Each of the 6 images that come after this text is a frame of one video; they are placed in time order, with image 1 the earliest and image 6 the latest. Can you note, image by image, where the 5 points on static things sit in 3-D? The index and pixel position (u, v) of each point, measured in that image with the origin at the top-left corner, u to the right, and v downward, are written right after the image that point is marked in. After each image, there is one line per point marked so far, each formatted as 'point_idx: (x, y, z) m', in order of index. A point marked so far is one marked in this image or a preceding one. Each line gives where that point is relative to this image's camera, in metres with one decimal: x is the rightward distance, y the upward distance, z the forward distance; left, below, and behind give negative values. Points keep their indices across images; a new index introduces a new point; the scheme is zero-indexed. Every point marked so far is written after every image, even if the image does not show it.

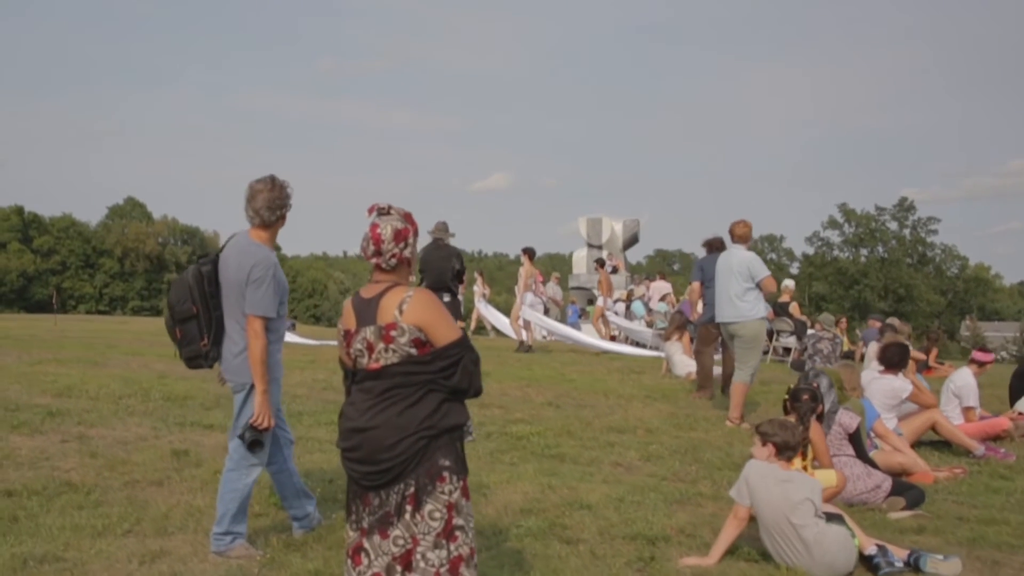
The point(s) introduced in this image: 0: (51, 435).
0: (-3.7, -1.2, +9.2) m
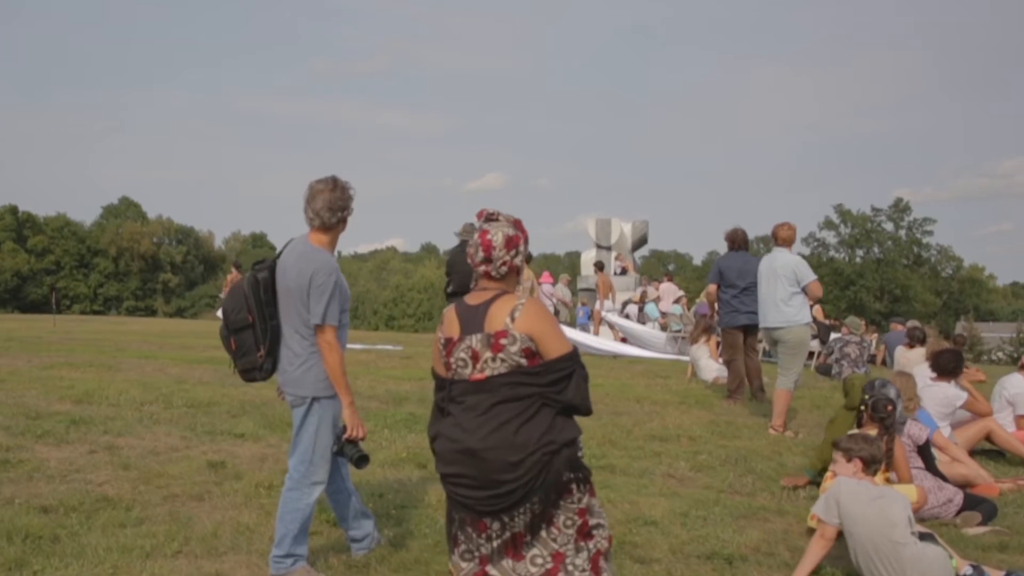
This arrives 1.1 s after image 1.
0: (-3.4, -1.2, +8.8) m
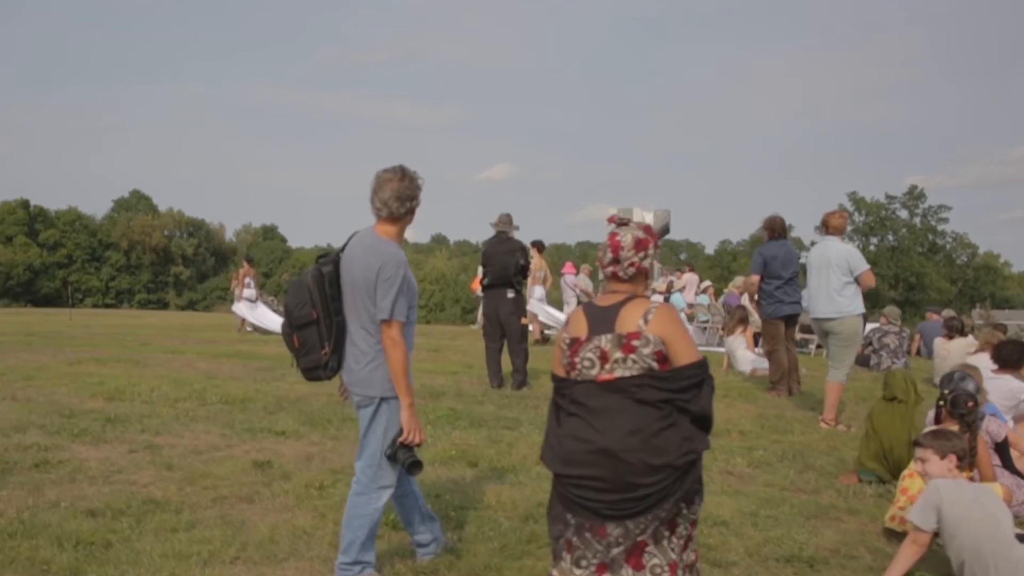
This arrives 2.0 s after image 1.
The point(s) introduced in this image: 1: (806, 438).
0: (-3.0, -1.2, +8.6) m
1: (+2.4, -1.2, +9.3) m
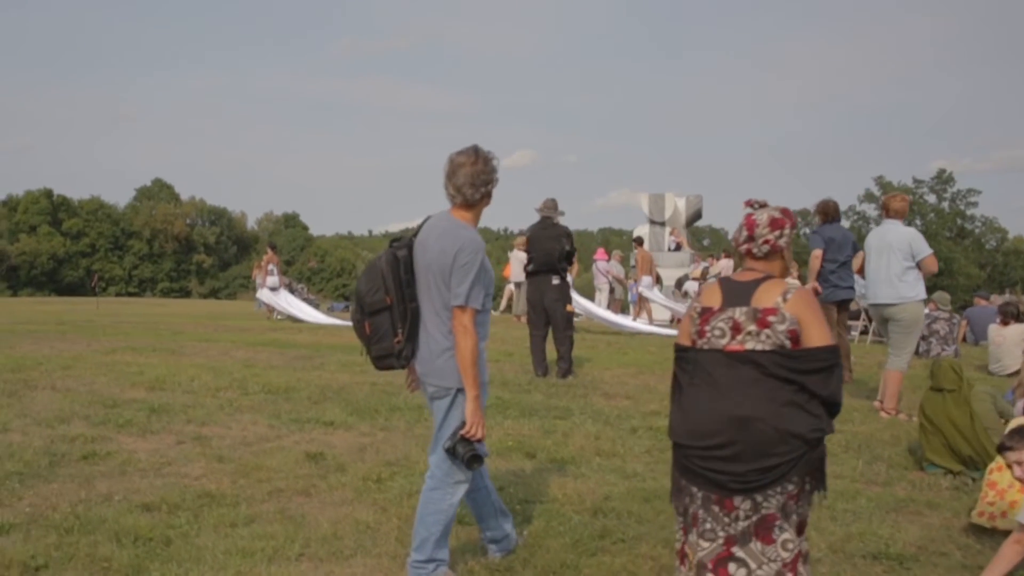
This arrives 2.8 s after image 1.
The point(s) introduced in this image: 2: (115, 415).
0: (-2.6, -1.1, +8.4) m
1: (+2.8, -1.1, +9.0) m
2: (-3.2, -1.0, +9.3) m
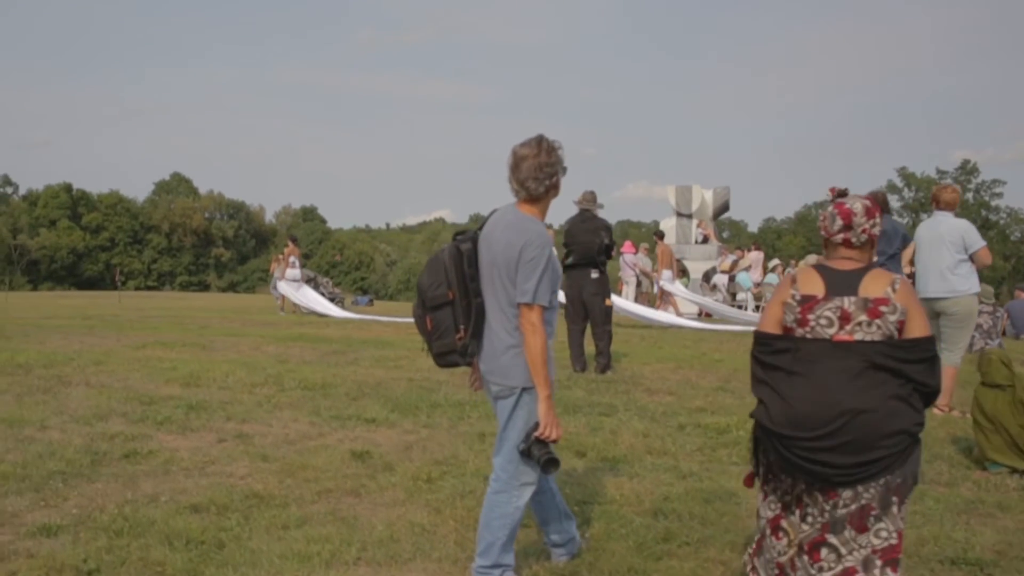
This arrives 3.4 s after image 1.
0: (-2.2, -1.1, +8.3) m
1: (+3.2, -1.1, +8.8) m
2: (-2.9, -1.0, +9.1) m
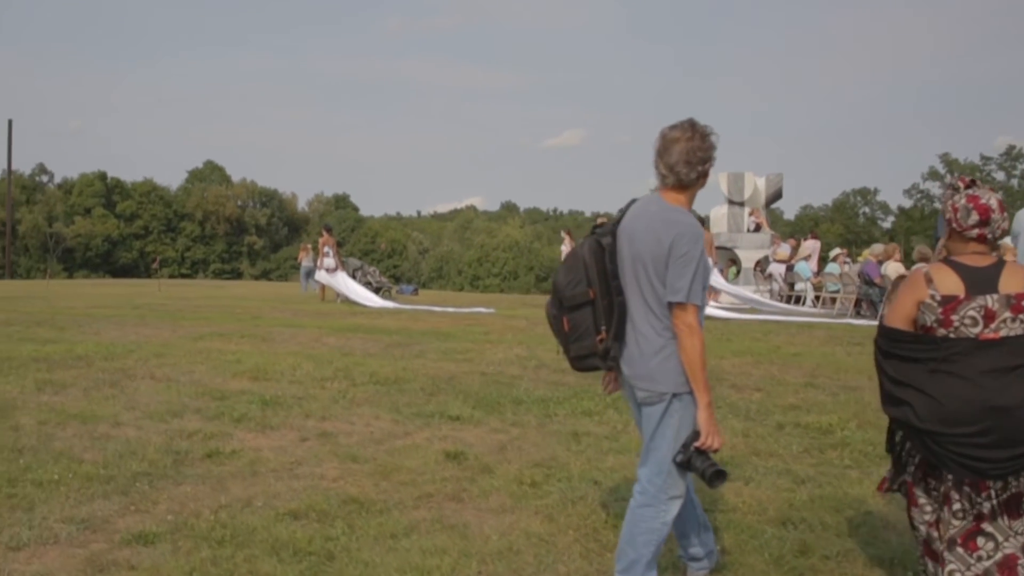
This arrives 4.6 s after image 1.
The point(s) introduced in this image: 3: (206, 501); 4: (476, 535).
0: (-1.6, -1.0, +8.0) m
1: (+3.8, -1.0, +8.4) m
2: (-2.2, -0.9, +8.8) m
3: (-1.7, -1.2, +6.2) m
4: (-0.2, -1.2, +5.5) m
